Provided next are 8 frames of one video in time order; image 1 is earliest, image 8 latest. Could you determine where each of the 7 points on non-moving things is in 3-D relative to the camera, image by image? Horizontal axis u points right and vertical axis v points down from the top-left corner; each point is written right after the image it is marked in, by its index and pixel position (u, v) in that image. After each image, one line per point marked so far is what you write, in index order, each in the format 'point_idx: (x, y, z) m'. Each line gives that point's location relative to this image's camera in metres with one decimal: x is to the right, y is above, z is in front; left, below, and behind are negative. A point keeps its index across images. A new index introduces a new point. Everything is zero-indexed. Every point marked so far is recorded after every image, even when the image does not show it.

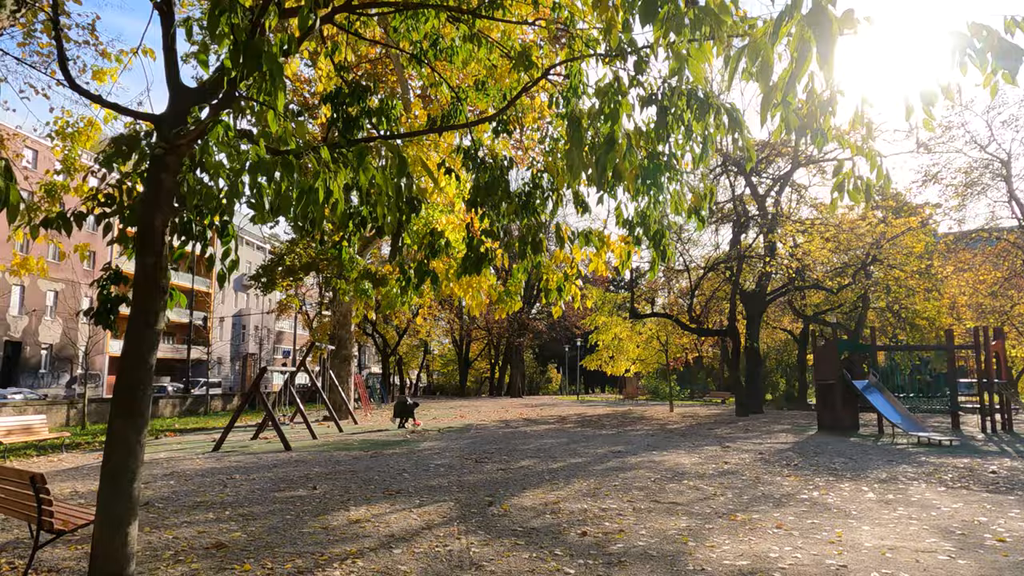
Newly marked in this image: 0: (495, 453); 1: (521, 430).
0: (-0.3, -3.0, +12.0) m
1: (+0.2, -3.8, +18.0) m
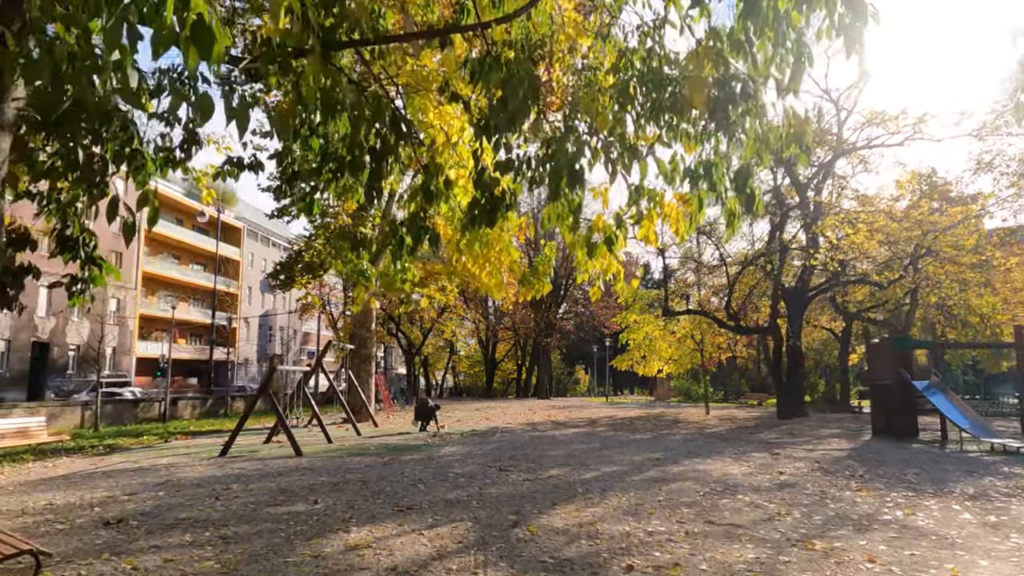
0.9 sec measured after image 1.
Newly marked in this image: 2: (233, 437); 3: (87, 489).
0: (+0.2, -2.9, +10.9) m
1: (+0.9, -3.7, +16.9) m
2: (-5.1, -2.7, +12.1) m
3: (-5.2, -2.4, +8.0) m
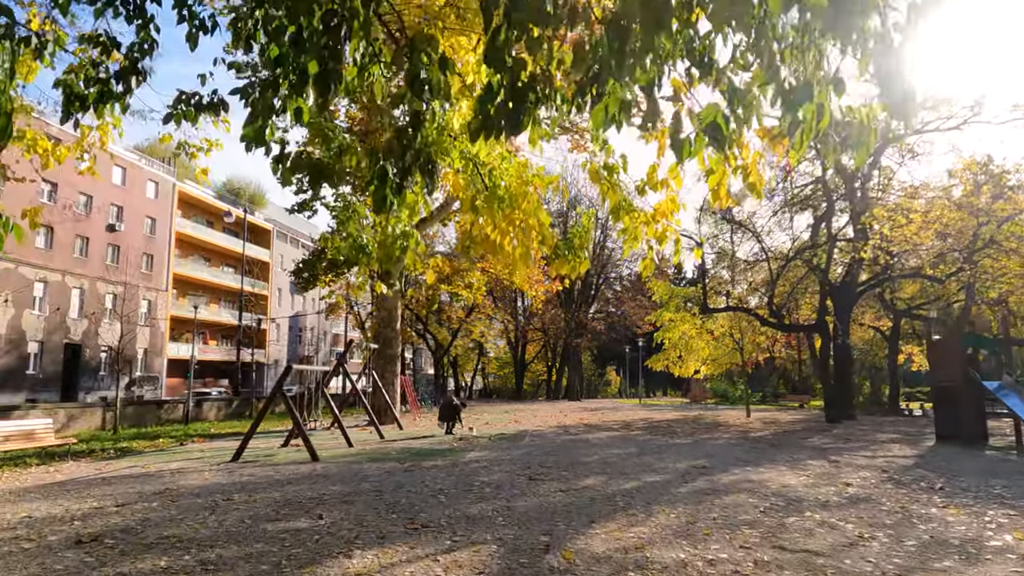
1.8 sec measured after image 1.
0: (+0.6, -2.7, +10.0) m
1: (+1.6, -3.6, +15.9) m
2: (-4.5, -2.6, +11.4) m
3: (-4.8, -2.3, +7.3) m
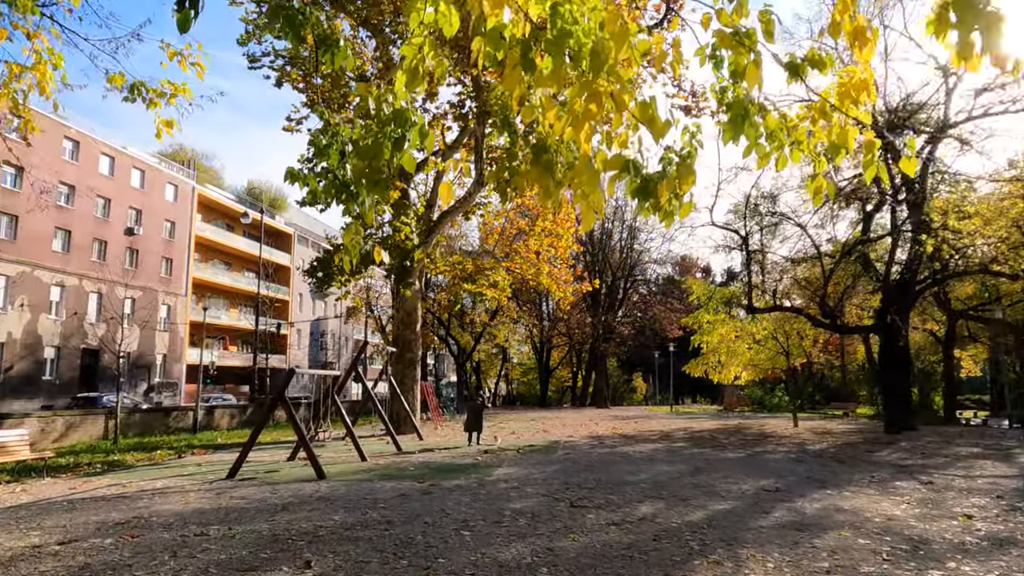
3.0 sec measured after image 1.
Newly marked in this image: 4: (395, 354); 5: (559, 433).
0: (+1.1, -2.6, +8.5) m
1: (+2.3, -3.5, +14.4) m
2: (-4.0, -2.5, +10.0) m
3: (-4.5, -2.2, +6.0) m
4: (-3.5, -2.0, +19.5) m
5: (+1.4, -4.3, +19.5) m
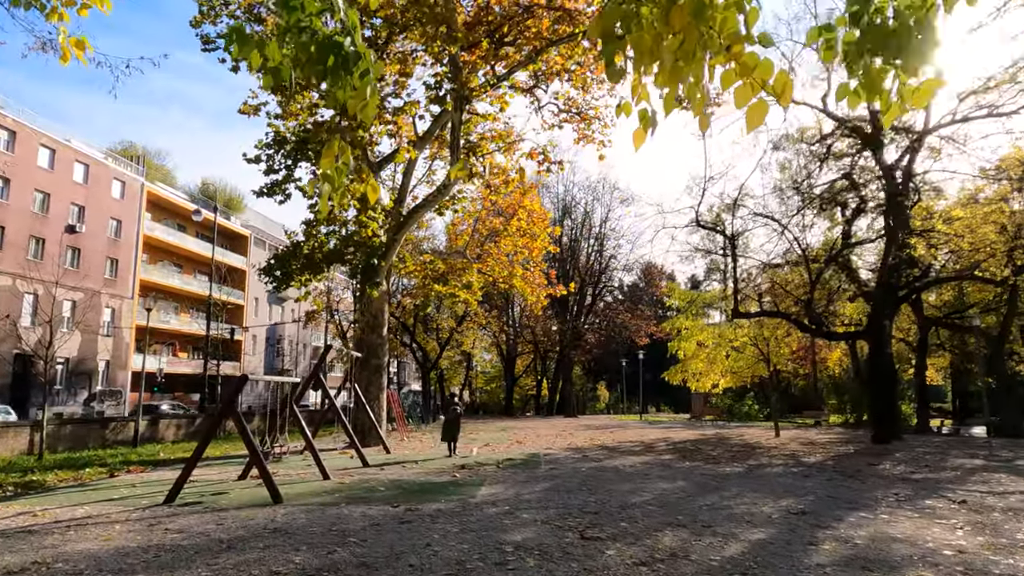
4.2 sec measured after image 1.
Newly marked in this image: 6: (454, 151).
0: (+1.0, -2.5, +7.3) m
1: (+1.9, -3.5, +13.2) m
2: (-4.2, -2.4, +8.5) m
3: (-4.4, -2.0, +4.5) m
4: (-4.2, -2.0, +18.1) m
5: (+0.7, -4.3, +18.3) m
6: (-1.3, +3.2, +15.3) m
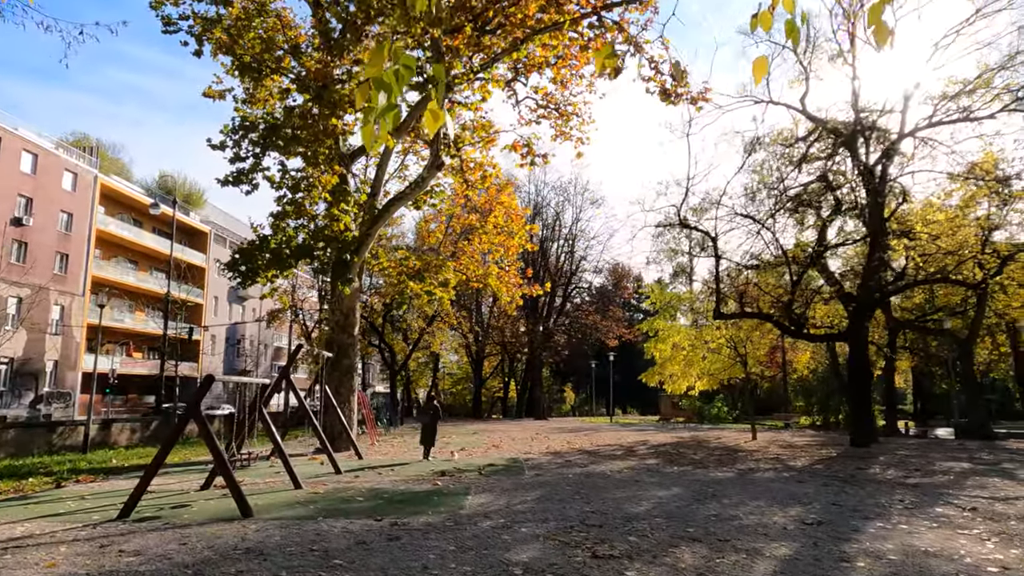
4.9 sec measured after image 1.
0: (+1.0, -2.5, +6.7) m
1: (+1.5, -3.5, +12.7) m
2: (-4.3, -2.3, +7.7) m
3: (-4.2, -1.9, +3.6) m
4: (-4.8, -1.9, +17.2) m
5: (0.0, -4.3, +17.7) m
6: (-1.7, +3.3, +14.6) m
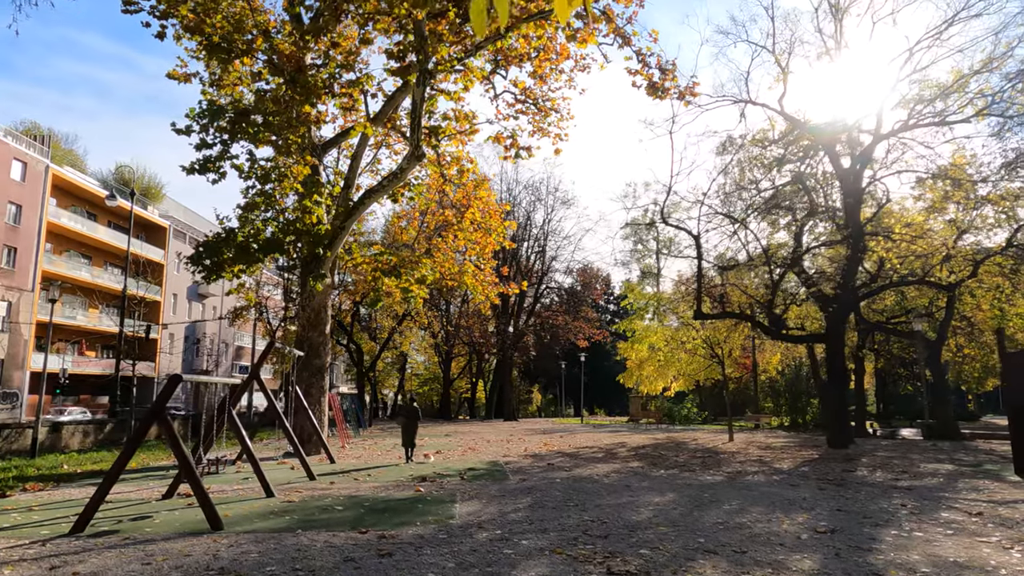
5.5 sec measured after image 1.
0: (+1.0, -2.4, +6.3) m
1: (+1.2, -3.4, +12.3) m
2: (-4.3, -2.2, +6.9) m
3: (-4.1, -1.8, +2.9) m
4: (-5.3, -1.8, +16.4) m
5: (-0.6, -4.2, +17.2) m
6: (-2.1, +3.3, +14.0) m
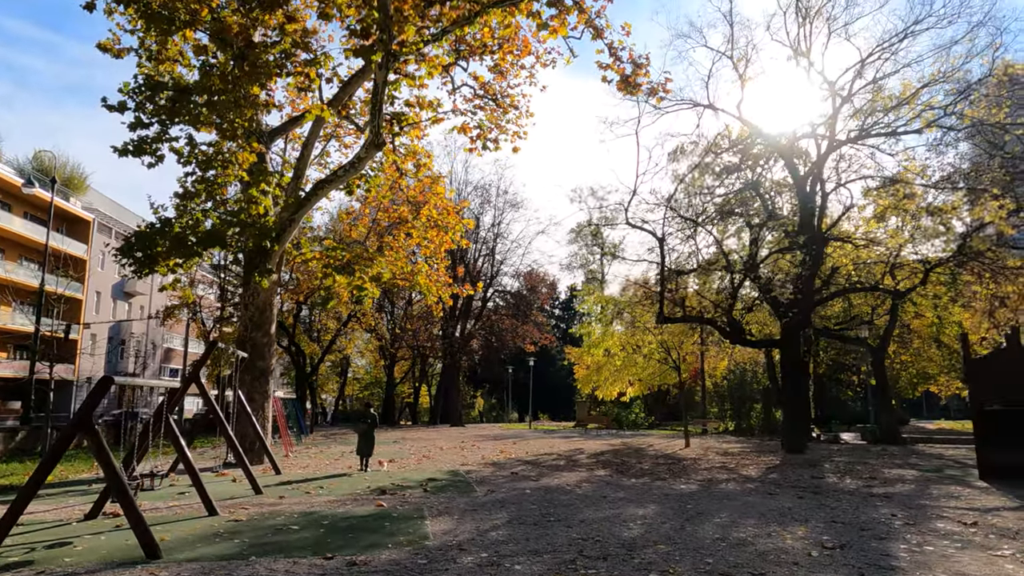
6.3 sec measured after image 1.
0: (+0.9, -2.3, +5.6) m
1: (+0.6, -3.4, +11.6) m
2: (-4.4, -2.1, +5.8) m
3: (-3.8, -1.7, +1.8) m
4: (-6.2, -1.7, +15.2) m
5: (-1.6, -4.2, +16.4) m
6: (-2.7, +3.4, +13.1) m
